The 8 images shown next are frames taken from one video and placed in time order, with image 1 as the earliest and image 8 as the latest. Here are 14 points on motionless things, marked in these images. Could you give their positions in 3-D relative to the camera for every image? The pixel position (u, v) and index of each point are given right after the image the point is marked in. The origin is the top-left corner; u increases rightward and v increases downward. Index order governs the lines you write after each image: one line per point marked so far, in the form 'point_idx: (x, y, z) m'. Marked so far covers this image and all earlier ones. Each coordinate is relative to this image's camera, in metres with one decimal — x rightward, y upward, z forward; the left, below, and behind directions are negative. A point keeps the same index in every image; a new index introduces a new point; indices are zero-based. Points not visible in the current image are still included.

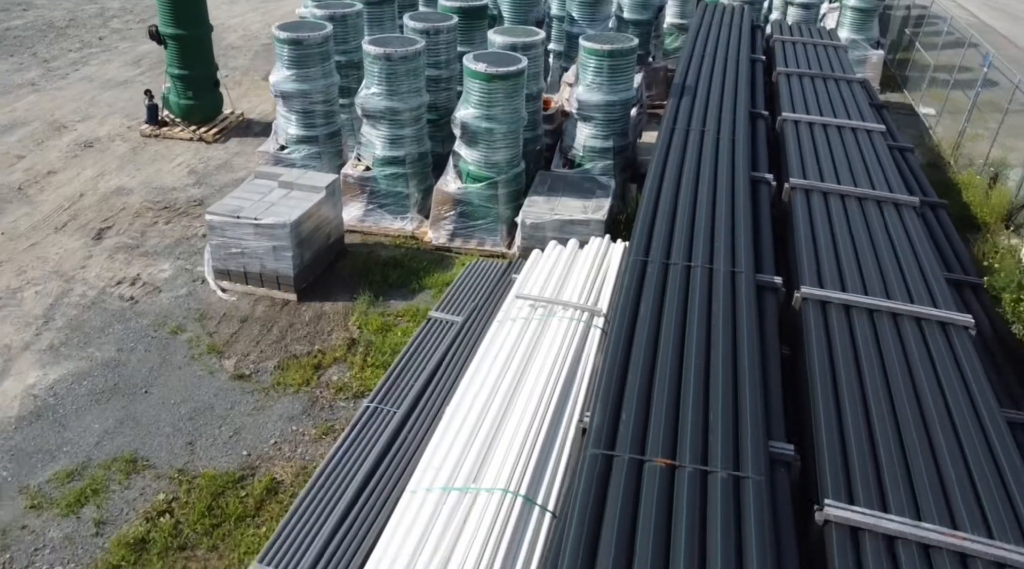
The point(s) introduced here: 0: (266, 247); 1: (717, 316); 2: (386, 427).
0: (-2.6, +0.4, +8.5) m
1: (+1.5, -0.2, +5.7) m
2: (-1.1, -1.2, +6.6) m
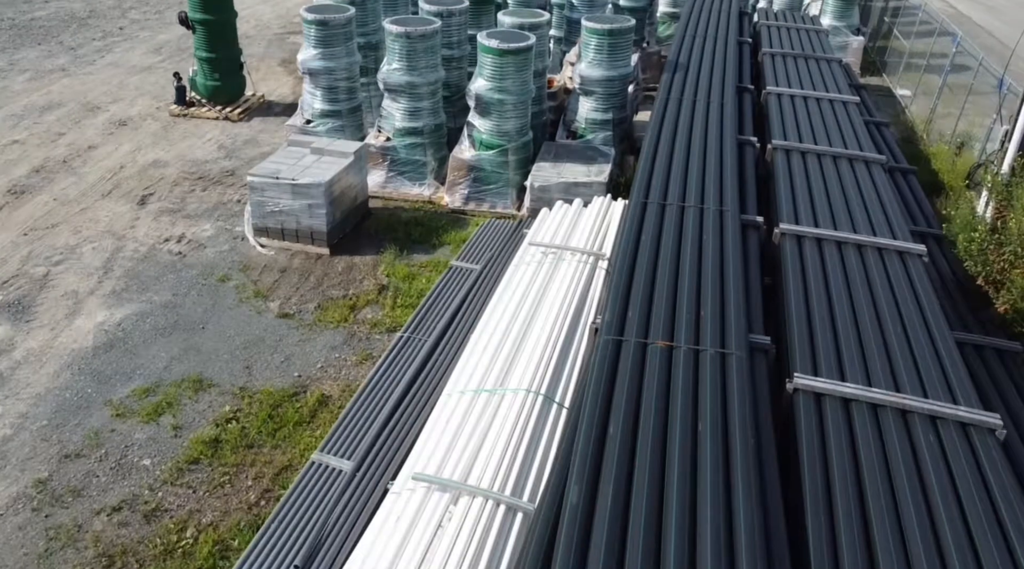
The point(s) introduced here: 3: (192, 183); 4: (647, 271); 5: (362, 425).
0: (-2.5, +0.9, +9.5) m
1: (+1.6, +0.3, +6.7) m
2: (-0.9, -0.6, +7.6) m
3: (-4.6, +1.5, +11.7) m
4: (+1.1, +0.1, +6.3) m
5: (-1.3, -1.2, +6.5) m
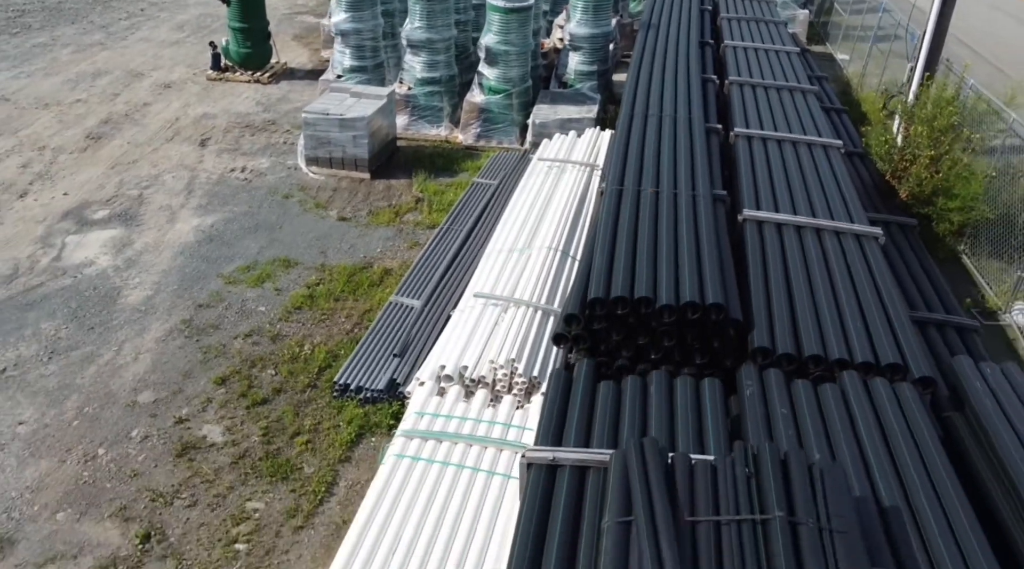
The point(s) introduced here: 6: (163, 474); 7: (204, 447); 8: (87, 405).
0: (-2.4, +2.1, +11.7) m
1: (+1.9, +1.6, +9.0) m
2: (-0.7, +0.6, +9.8) m
3: (-4.6, +2.6, +13.7) m
4: (+1.3, +1.4, +8.6) m
5: (-1.0, 0.0, +8.7) m
6: (-2.8, -1.5, +6.5) m
7: (-2.6, -1.4, +6.7) m
8: (-3.8, -1.1, +7.2) m
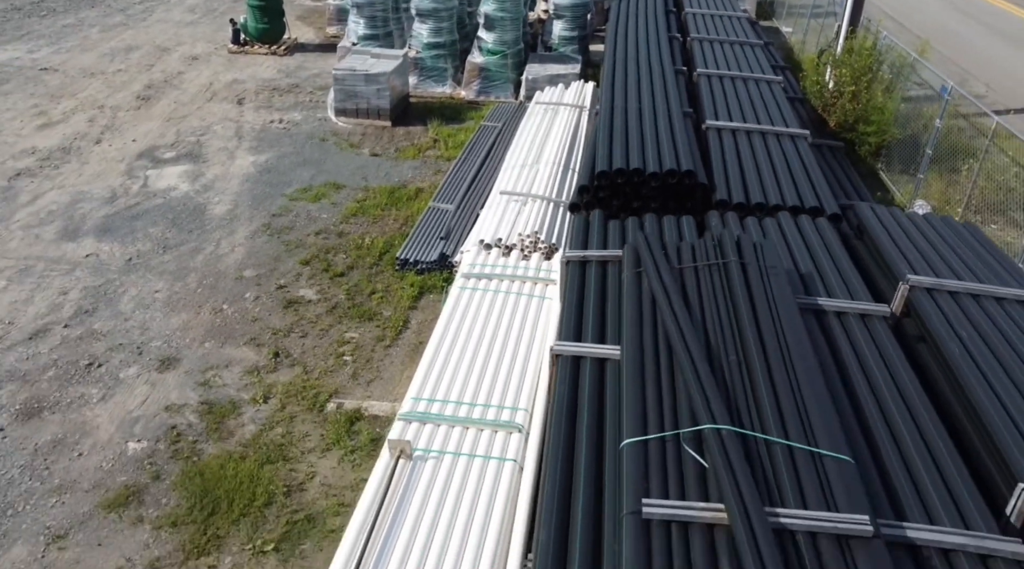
0: (-2.4, +3.3, +13.8) m
1: (+2.0, +2.9, +11.4) m
2: (-0.6, +1.8, +12.0) m
3: (-4.7, +3.8, +15.8) m
4: (+1.5, +2.7, +10.9) m
5: (-0.8, +1.2, +10.9) m
6: (-2.5, -0.4, +8.6) m
7: (-2.3, -0.2, +8.9) m
8: (-3.5, +0.1, +9.3) m
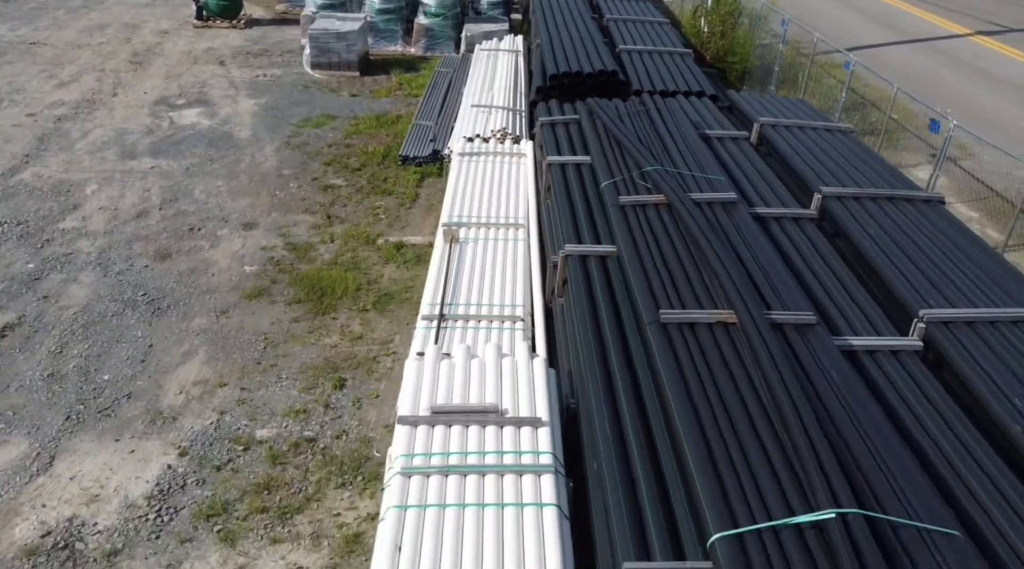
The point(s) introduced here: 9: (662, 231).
0: (-3.5, +4.9, +16.7) m
1: (+1.1, +4.8, +14.9) m
2: (-1.4, +3.6, +15.2) m
3: (-6.1, +5.2, +18.4) m
4: (+0.7, +4.5, +14.4) m
5: (-1.5, +3.0, +14.1) m
6: (-2.8, +1.3, +11.6) m
7: (-2.6, +1.4, +11.9) m
8: (-3.9, +1.6, +12.2) m
9: (+1.2, +0.4, +6.7) m
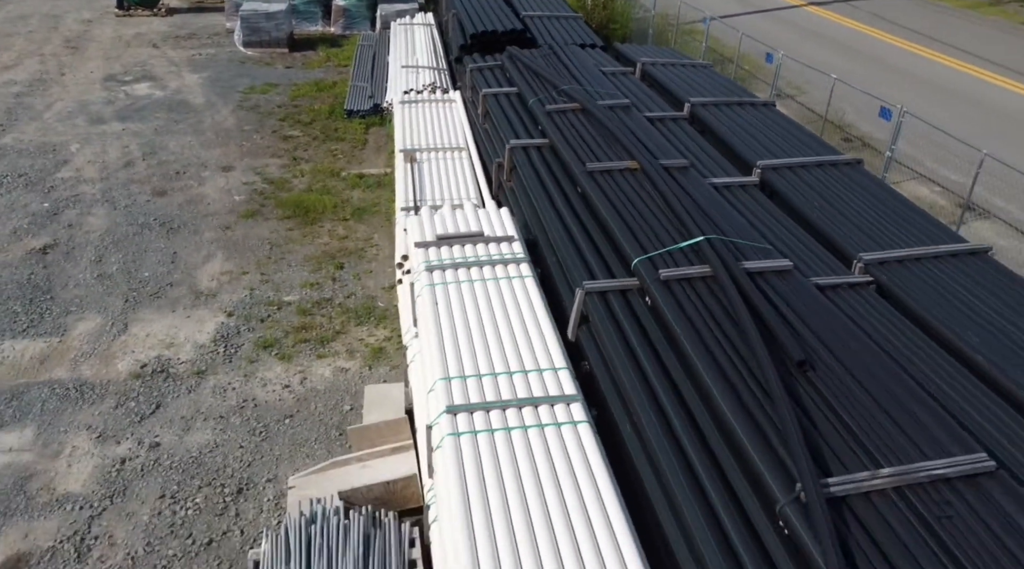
0: (-5.5, +6.0, +18.6) m
1: (-0.7, +6.2, +17.4) m
2: (-3.1, +4.7, +17.4) m
3: (-8.3, +6.0, +19.9) m
4: (-1.0, +5.8, +16.8) m
5: (-3.0, +4.1, +16.2) m
6: (-3.9, +2.4, +13.6) m
7: (-3.7, +2.5, +13.9) m
8: (-5.1, +2.6, +14.1) m
9: (+0.8, +1.8, +9.3) m
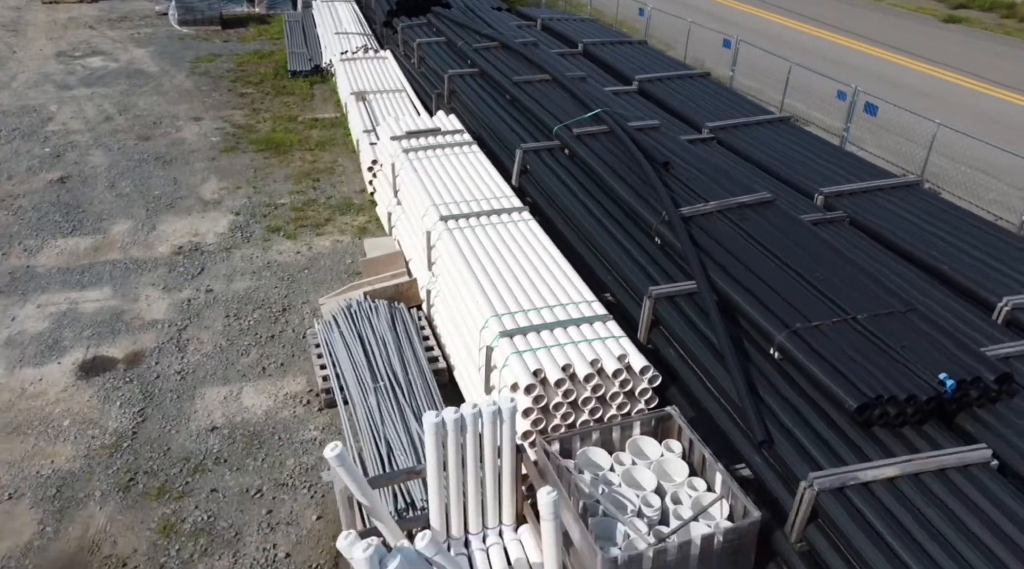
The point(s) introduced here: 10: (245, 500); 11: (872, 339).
0: (-7.8, +7.1, +20.5) m
1: (-2.9, +7.6, +19.9) m
2: (-5.2, +6.0, +19.6) m
3: (-10.7, +7.0, +21.5) m
4: (-3.1, +7.3, +19.3) m
5: (-4.9, +5.4, +18.5) m
6: (-5.3, +3.6, +15.8) m
7: (-5.2, +3.8, +16.1) m
8: (-6.6, +3.8, +16.1) m
9: (-0.2, +3.4, +12.1) m
10: (-2.1, -1.7, +6.4) m
11: (+2.4, -0.3, +5.4) m
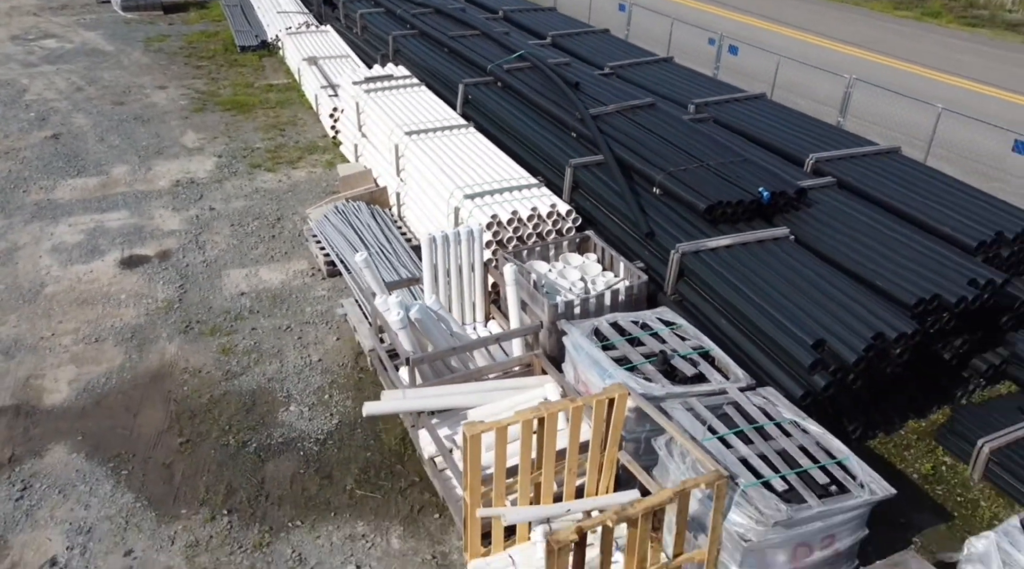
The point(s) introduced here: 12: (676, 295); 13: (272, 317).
0: (-10.0, +8.0, +22.1) m
1: (-5.0, +8.8, +21.9) m
2: (-7.2, +7.1, +21.4) m
3: (-13.0, +7.7, +22.7) m
4: (-5.2, +8.4, +21.3) m
5: (-6.8, +6.5, +20.3) m
6: (-6.9, +4.6, +17.6) m
7: (-6.8, +4.8, +17.9) m
8: (-8.2, +4.8, +17.8) m
9: (-1.4, +4.7, +14.5) m
10: (-2.5, -0.5, +8.6) m
11: (+2.0, +1.1, +8.0) m
12: (+1.5, -0.1, +7.2) m
13: (-2.6, -0.4, +8.9) m
